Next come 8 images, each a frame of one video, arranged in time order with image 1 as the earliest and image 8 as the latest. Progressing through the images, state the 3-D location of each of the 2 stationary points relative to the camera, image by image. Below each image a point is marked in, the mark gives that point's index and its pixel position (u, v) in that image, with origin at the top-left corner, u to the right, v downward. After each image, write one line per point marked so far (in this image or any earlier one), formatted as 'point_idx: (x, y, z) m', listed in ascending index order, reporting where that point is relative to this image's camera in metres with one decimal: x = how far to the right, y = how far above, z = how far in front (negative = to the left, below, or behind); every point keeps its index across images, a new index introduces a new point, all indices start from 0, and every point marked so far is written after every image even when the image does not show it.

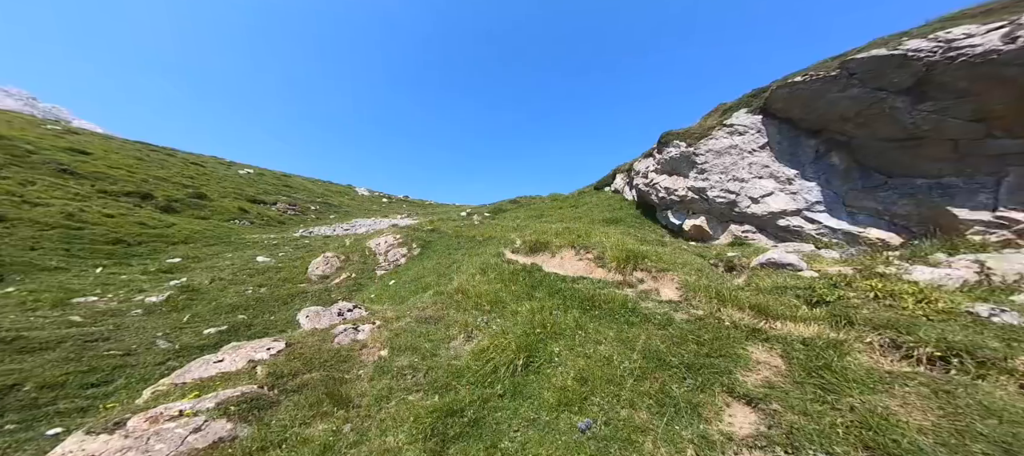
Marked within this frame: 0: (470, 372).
0: (-1.0, -3.6, +8.2) m
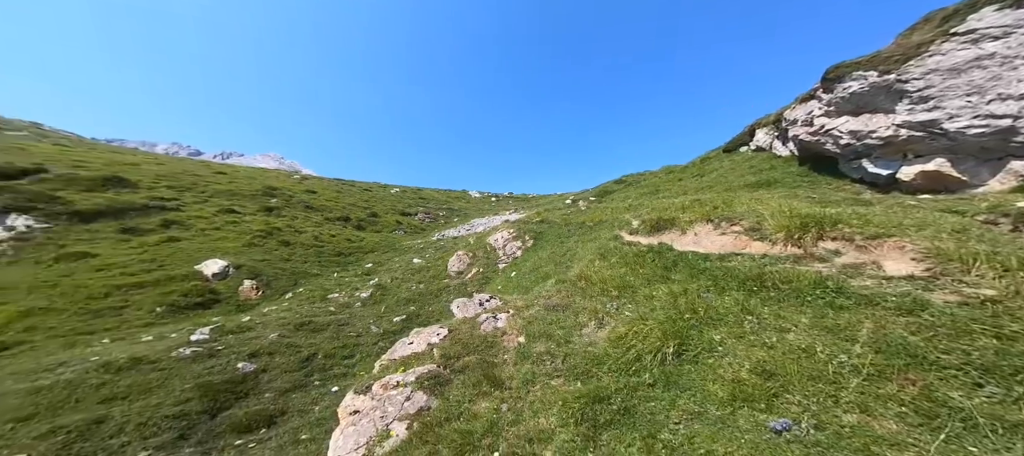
0: (+2.4, -3.2, +8.1) m
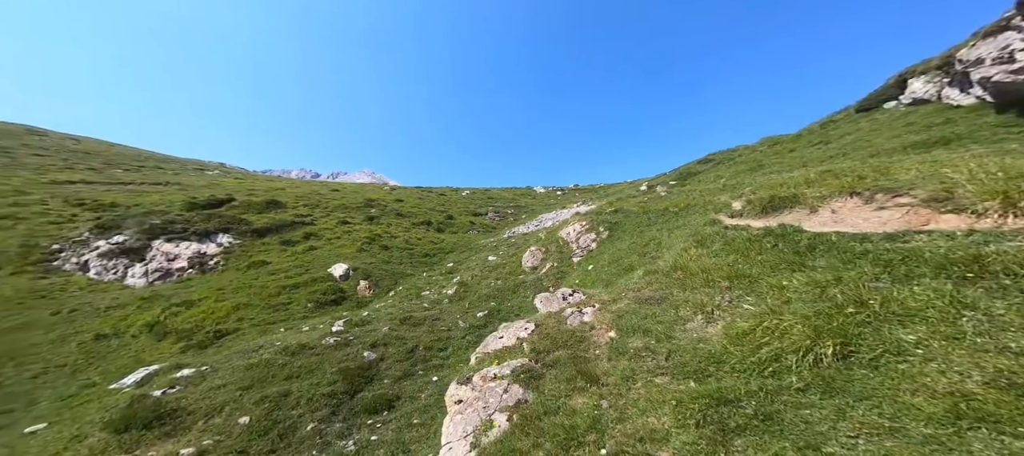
0: (+4.9, -2.9, +7.3) m
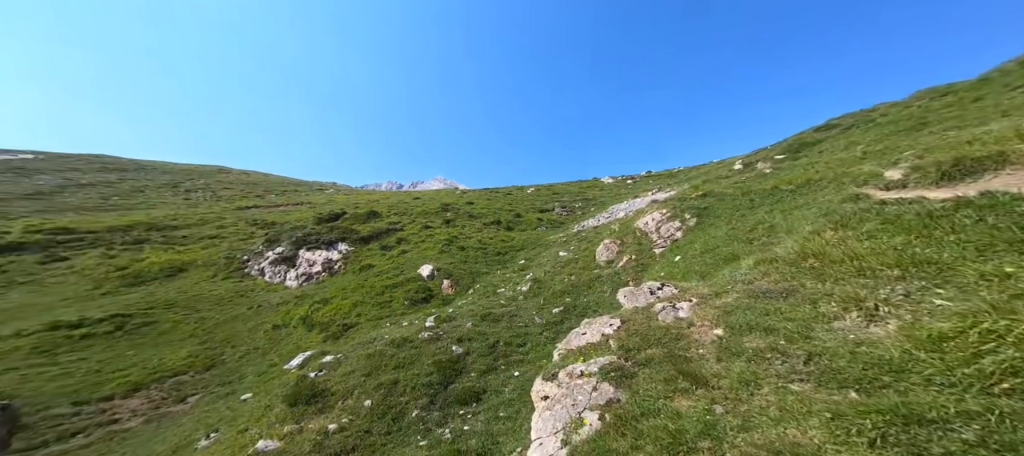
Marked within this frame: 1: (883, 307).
0: (+7.3, -2.5, +5.8) m
1: (+9.3, -1.9, +8.3) m
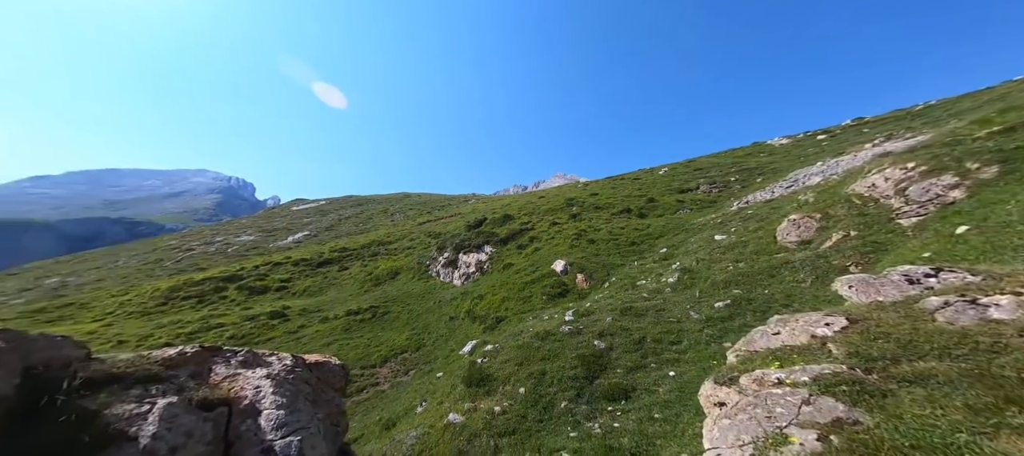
0: (+11.8, -1.5, +1.0) m
1: (+14.4, -0.7, +2.6) m
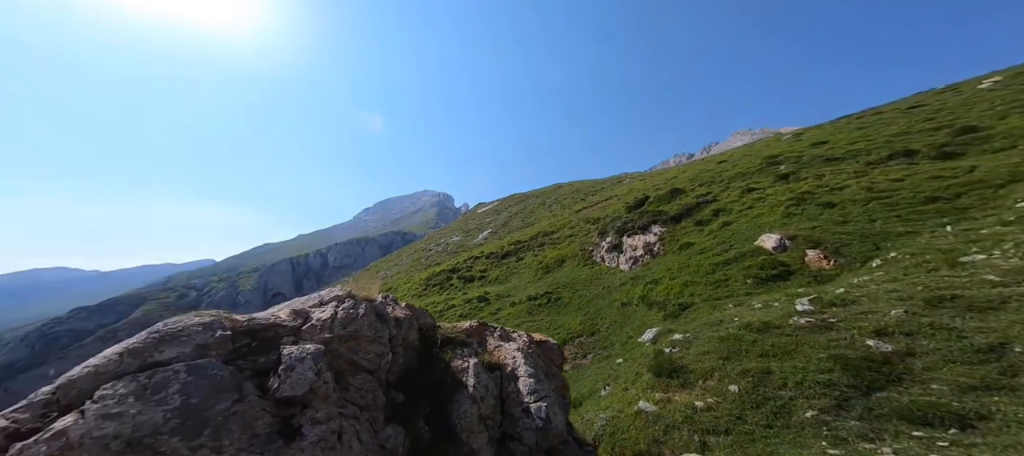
0: (+18.9, +0.2, -8.5) m
1: (+21.9, +1.4, -8.6) m
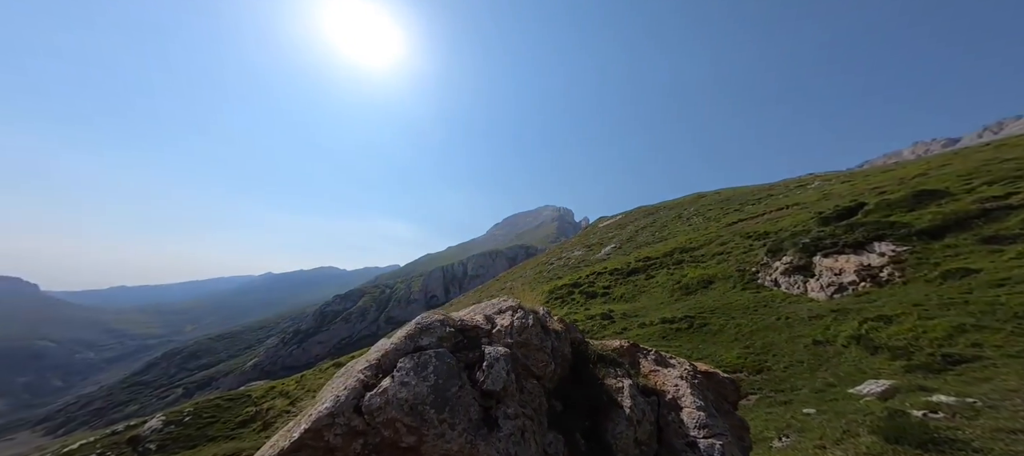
0: (+15.9, +0.7, -16.2) m
1: (+18.6, +1.9, -17.4) m
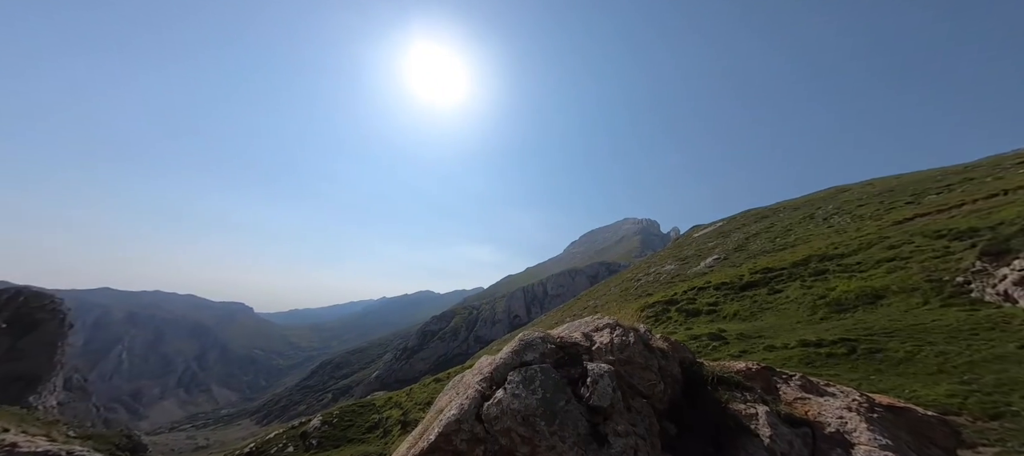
0: (+14.2, +2.7, -19.2) m
1: (+16.4, +4.1, -21.1) m
